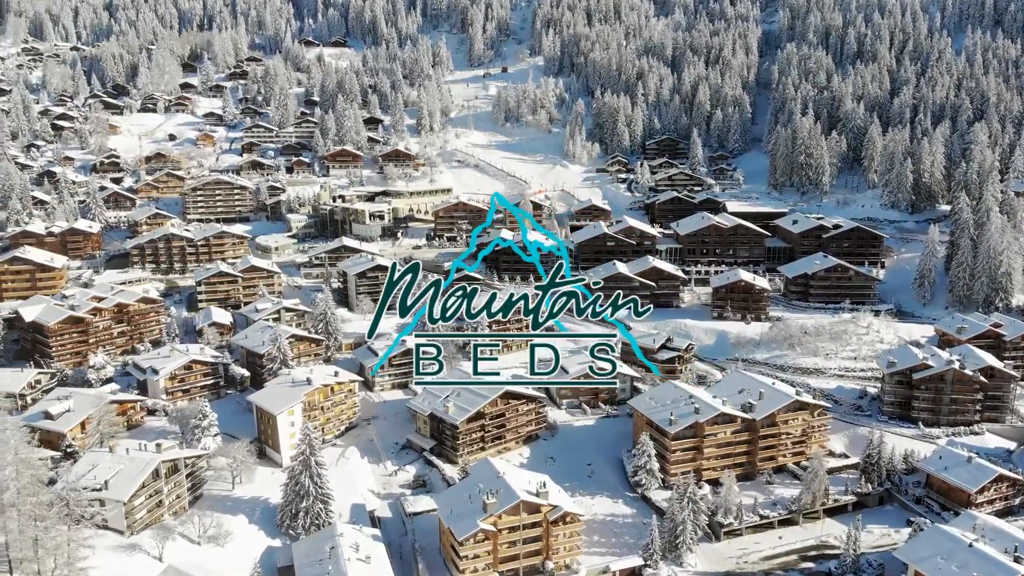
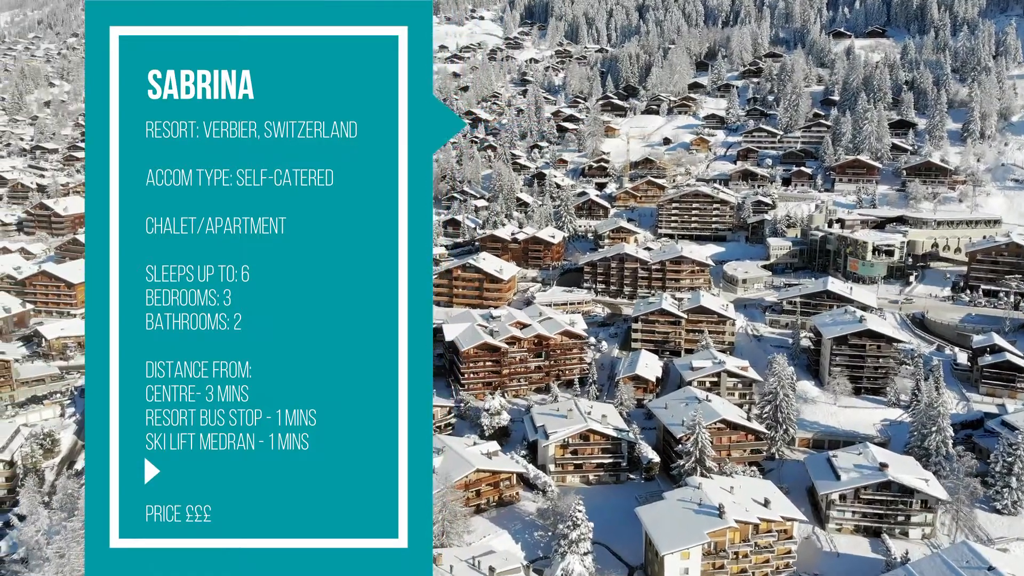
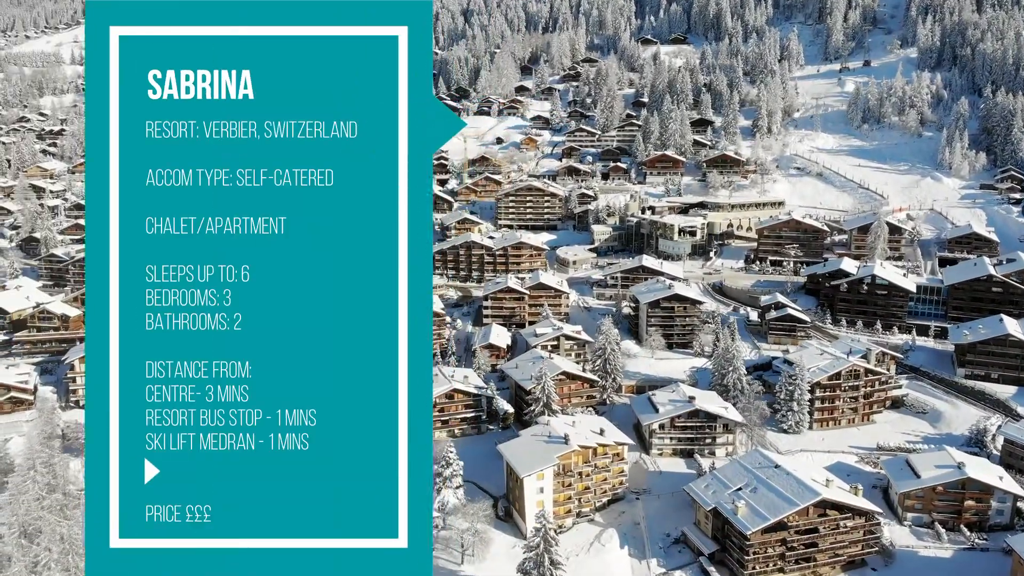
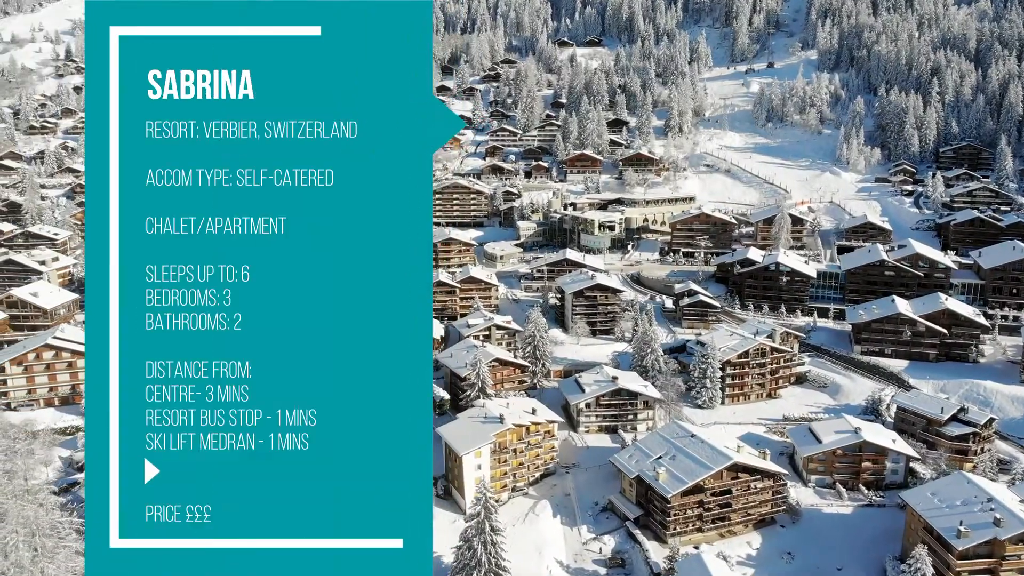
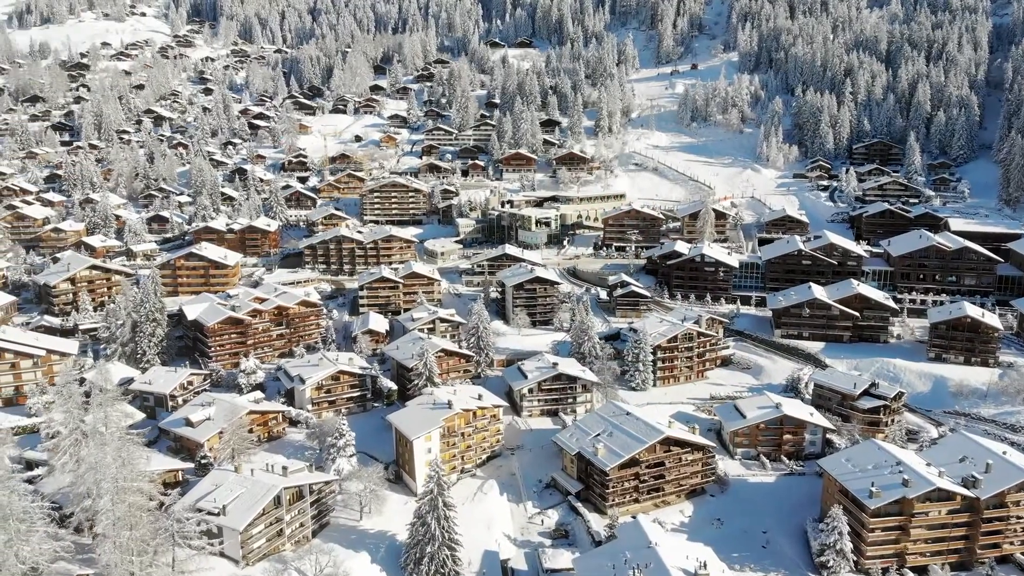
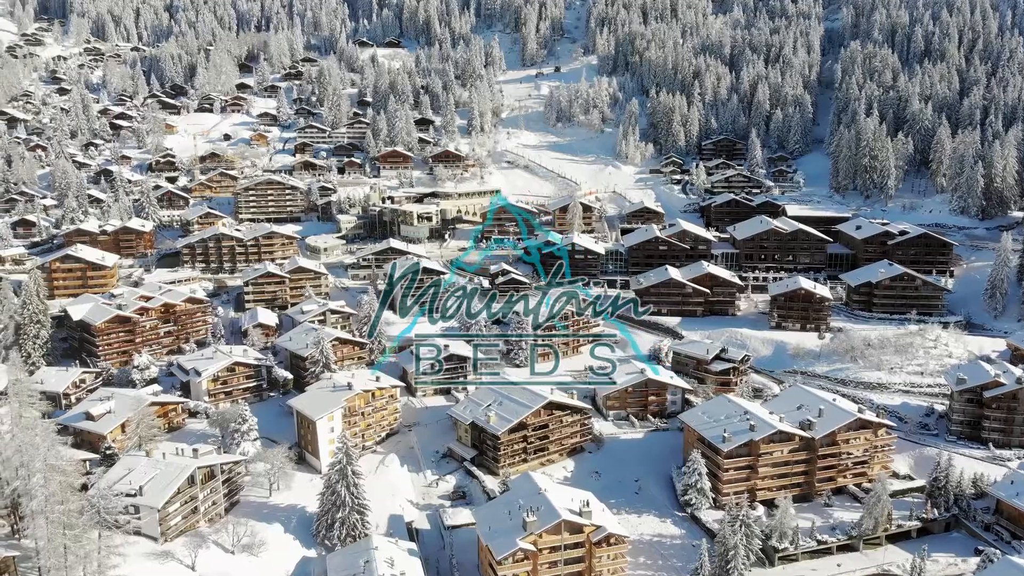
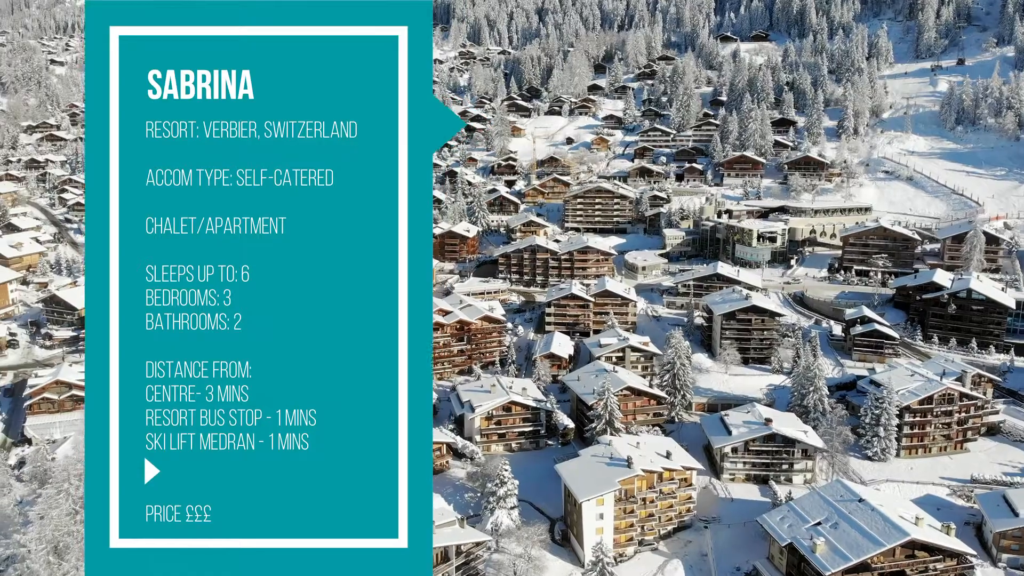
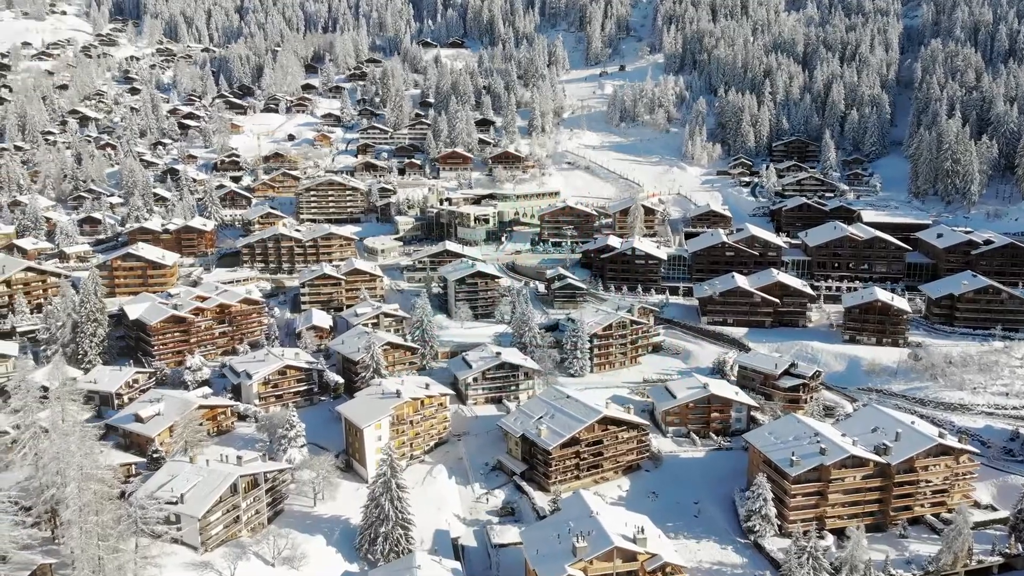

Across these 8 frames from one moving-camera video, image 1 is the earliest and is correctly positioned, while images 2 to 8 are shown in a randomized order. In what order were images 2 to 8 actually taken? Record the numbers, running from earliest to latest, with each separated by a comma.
6, 8, 5, 4, 3, 7, 2
